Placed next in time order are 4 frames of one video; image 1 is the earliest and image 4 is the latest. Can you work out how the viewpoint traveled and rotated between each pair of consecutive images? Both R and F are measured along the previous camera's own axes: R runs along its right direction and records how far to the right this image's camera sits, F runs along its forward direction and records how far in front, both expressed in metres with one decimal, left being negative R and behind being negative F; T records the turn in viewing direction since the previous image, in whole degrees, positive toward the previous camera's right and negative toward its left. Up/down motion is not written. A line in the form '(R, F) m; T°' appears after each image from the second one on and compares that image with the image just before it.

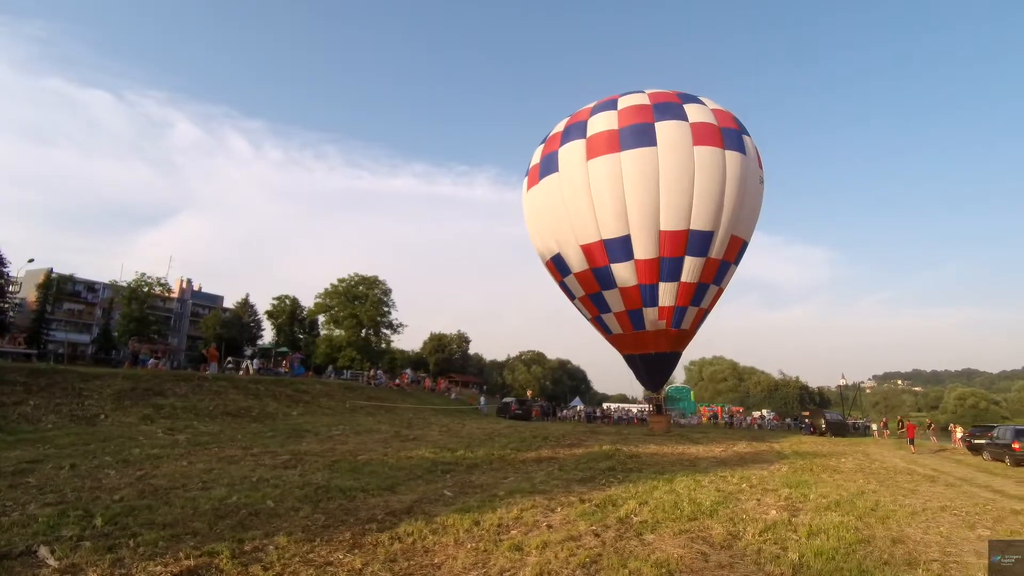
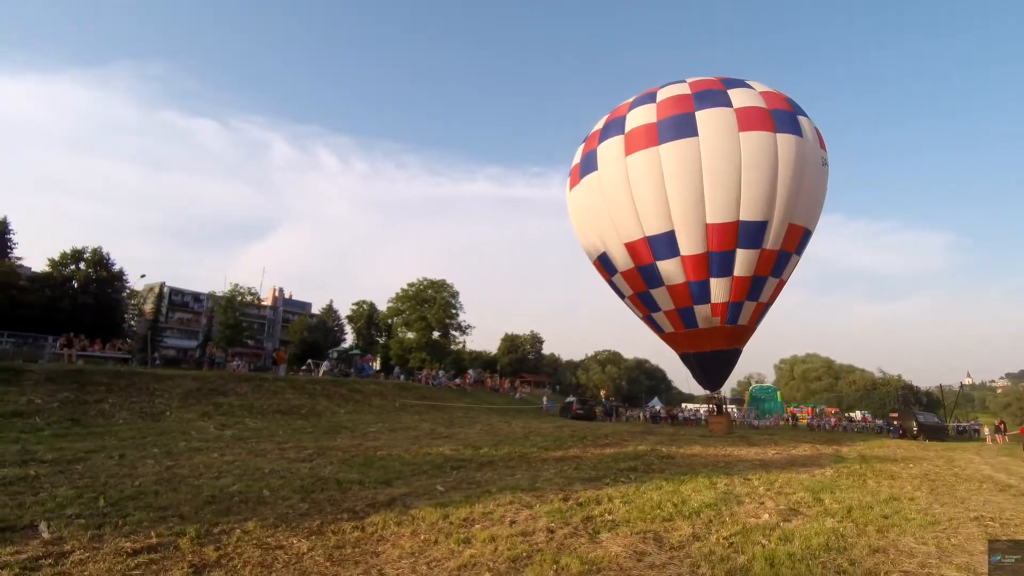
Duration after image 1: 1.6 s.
(+1.3, -0.1) m; -8°
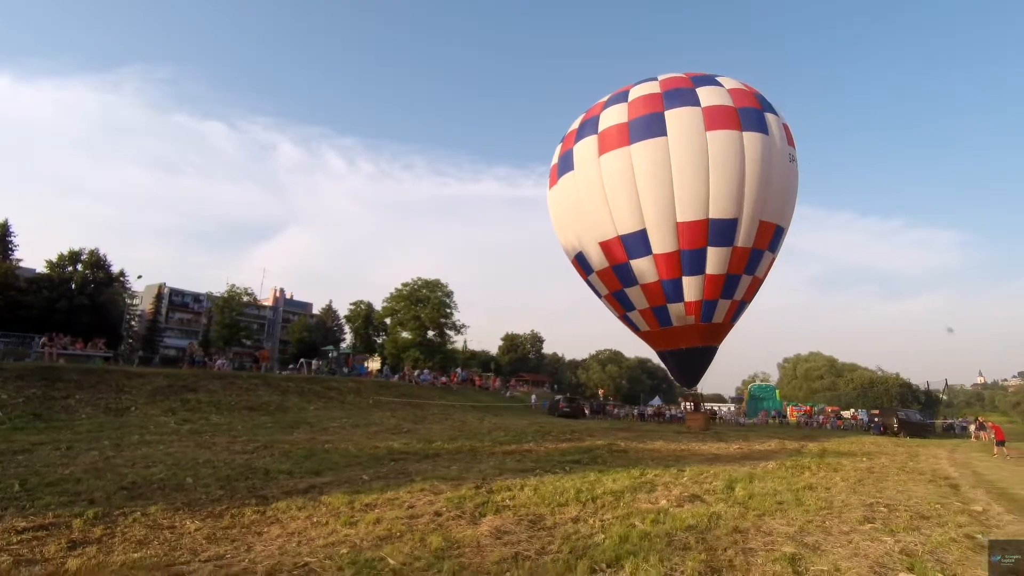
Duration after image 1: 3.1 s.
(+1.3, -0.3) m; -1°
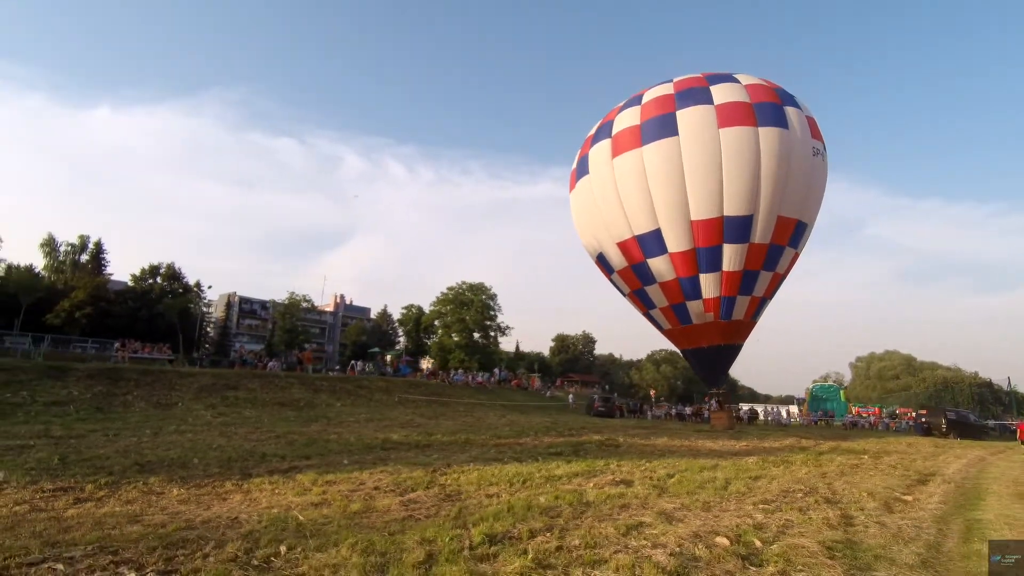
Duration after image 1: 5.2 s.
(+1.7, -0.9) m; -6°
